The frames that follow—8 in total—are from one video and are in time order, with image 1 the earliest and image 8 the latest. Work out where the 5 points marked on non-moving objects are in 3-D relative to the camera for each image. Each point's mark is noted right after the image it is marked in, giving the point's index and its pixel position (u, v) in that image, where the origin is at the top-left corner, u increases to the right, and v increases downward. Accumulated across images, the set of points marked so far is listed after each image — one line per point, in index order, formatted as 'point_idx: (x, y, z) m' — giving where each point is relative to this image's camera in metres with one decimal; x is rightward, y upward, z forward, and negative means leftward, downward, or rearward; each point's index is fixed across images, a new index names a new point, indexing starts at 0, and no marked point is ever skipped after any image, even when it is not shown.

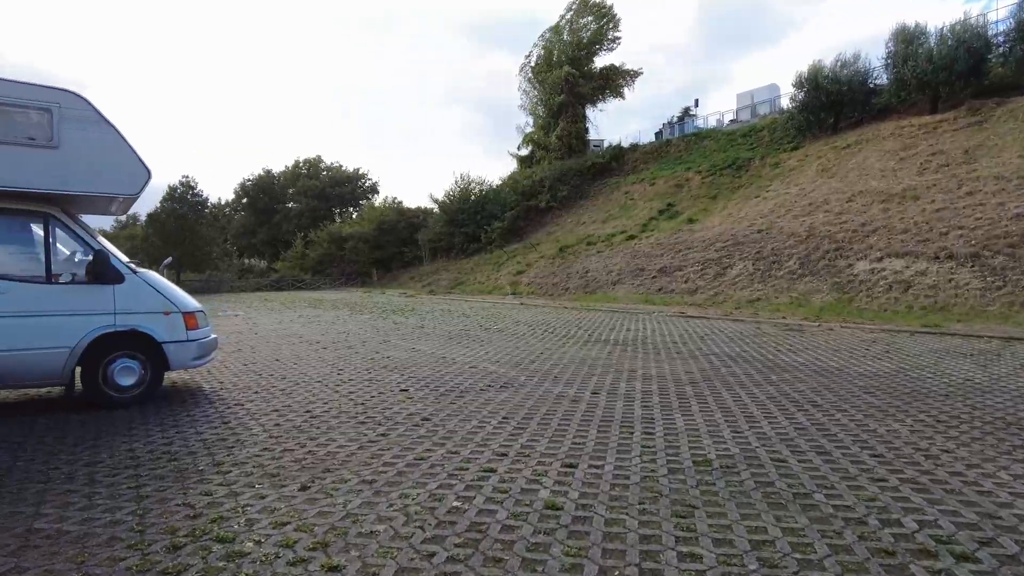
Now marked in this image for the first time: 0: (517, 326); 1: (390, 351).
0: (+0.1, -0.9, +16.0) m
1: (-1.9, -1.0, +10.3) m
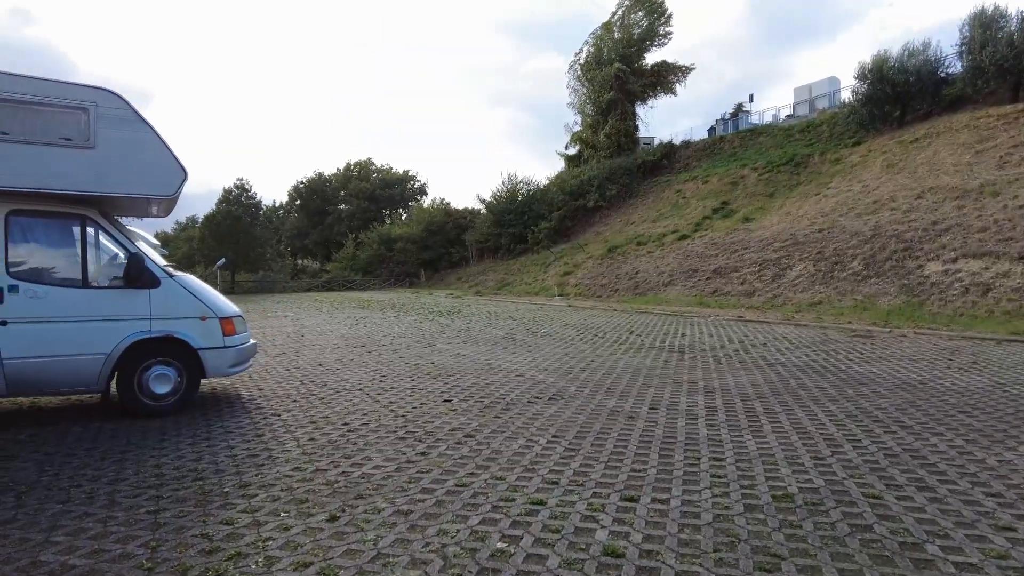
0: (+1.3, -1.0, +15.5) m
1: (-1.2, -1.1, +10.0) m
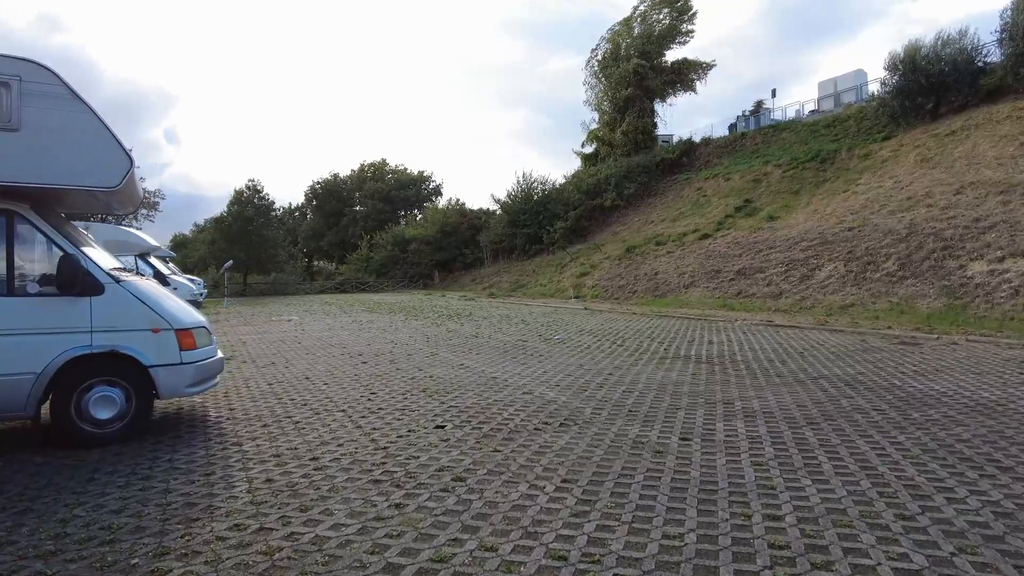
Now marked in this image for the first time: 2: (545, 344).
0: (+1.5, -1.0, +14.5) m
1: (-1.0, -1.1, +9.0) m
2: (+0.6, -1.1, +12.6) m
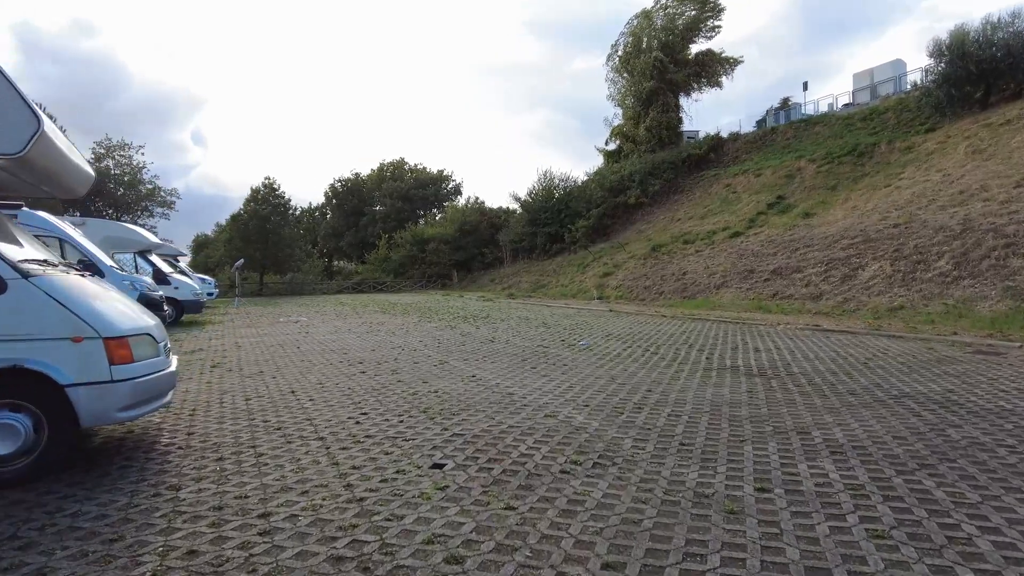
0: (+1.9, -1.0, +13.2) m
1: (-0.8, -1.1, +7.8) m
2: (+1.0, -1.1, +11.3) m
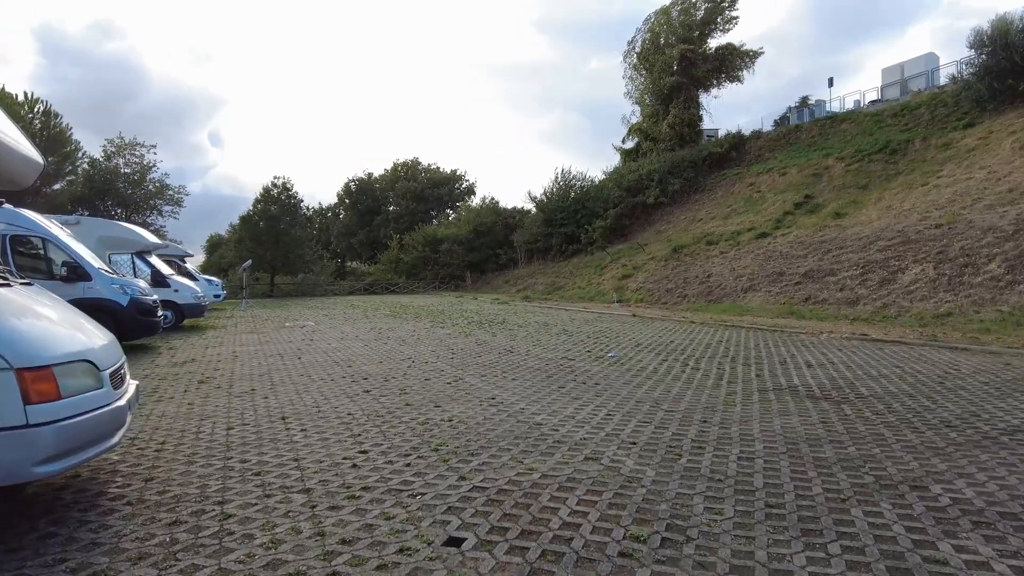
0: (+2.3, -1.1, +12.0) m
1: (-0.5, -1.2, +6.7) m
2: (+1.3, -1.2, +10.2) m
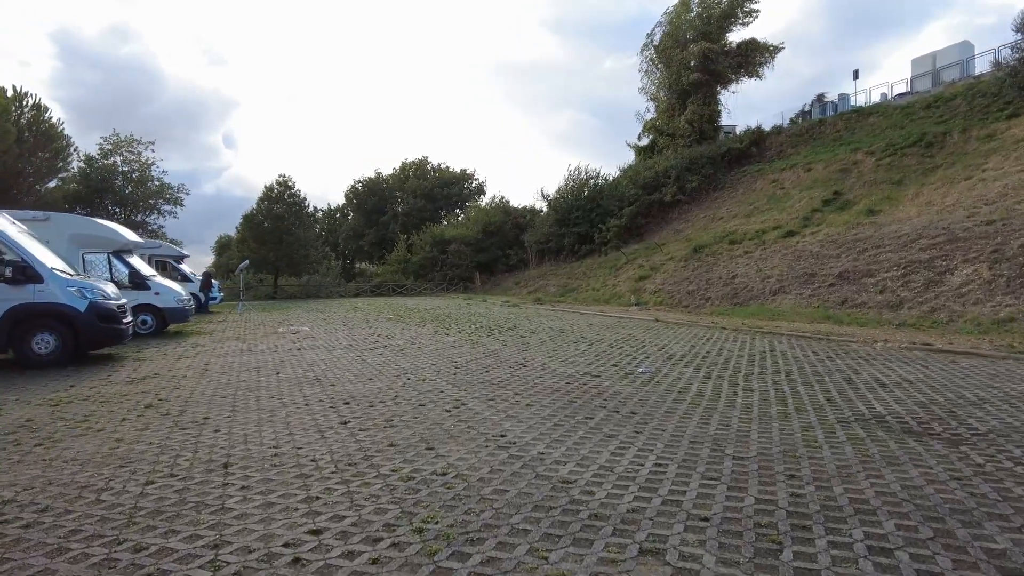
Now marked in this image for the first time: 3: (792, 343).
0: (+2.5, -1.2, +10.4) m
1: (-0.4, -1.2, +5.1) m
2: (+1.5, -1.2, +8.6) m
3: (+5.7, -1.1, +13.6) m
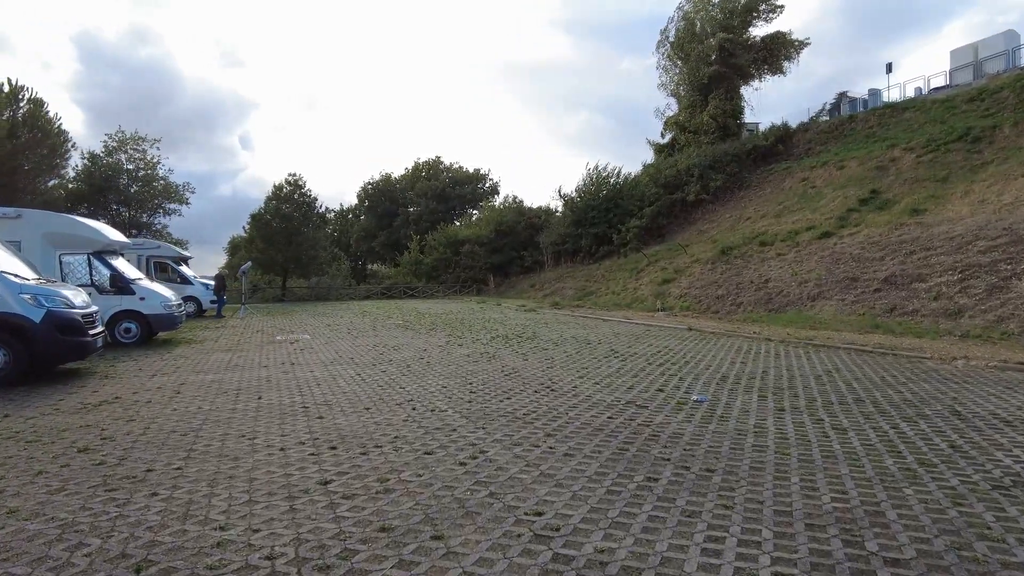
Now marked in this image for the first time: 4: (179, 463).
0: (+2.8, -1.3, +8.8) m
1: (-0.2, -1.3, +3.6) m
2: (+1.8, -1.3, +7.0) m
3: (+6.1, -1.3, +12.0) m
4: (-2.6, -1.4, +5.4) m
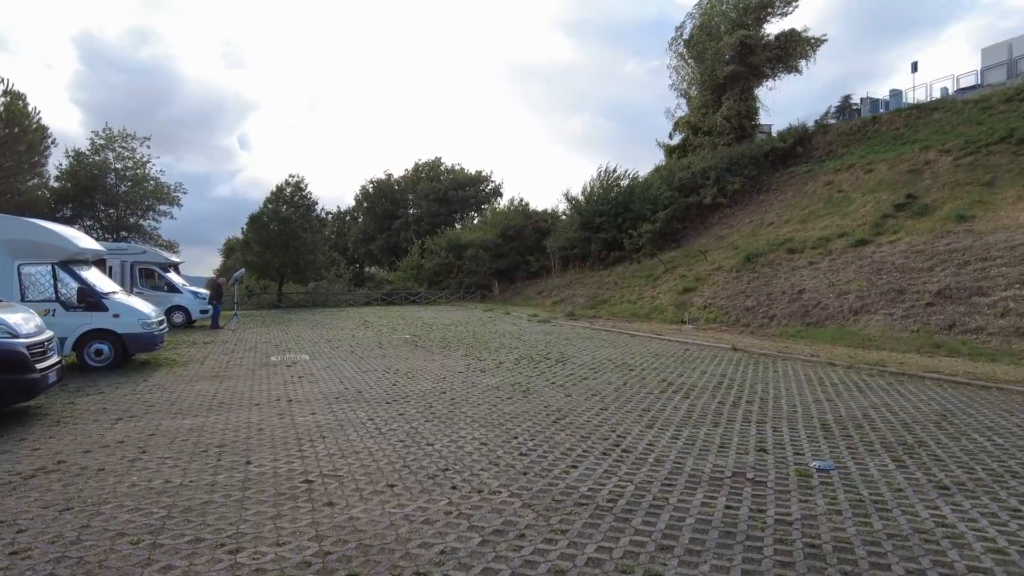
0: (+3.4, -1.6, +7.0) m
1: (+0.4, -1.6, +1.7) m
2: (+2.4, -1.6, +5.2) m
3: (+6.7, -1.6, +10.2) m
4: (-2.0, -1.6, +3.5) m
